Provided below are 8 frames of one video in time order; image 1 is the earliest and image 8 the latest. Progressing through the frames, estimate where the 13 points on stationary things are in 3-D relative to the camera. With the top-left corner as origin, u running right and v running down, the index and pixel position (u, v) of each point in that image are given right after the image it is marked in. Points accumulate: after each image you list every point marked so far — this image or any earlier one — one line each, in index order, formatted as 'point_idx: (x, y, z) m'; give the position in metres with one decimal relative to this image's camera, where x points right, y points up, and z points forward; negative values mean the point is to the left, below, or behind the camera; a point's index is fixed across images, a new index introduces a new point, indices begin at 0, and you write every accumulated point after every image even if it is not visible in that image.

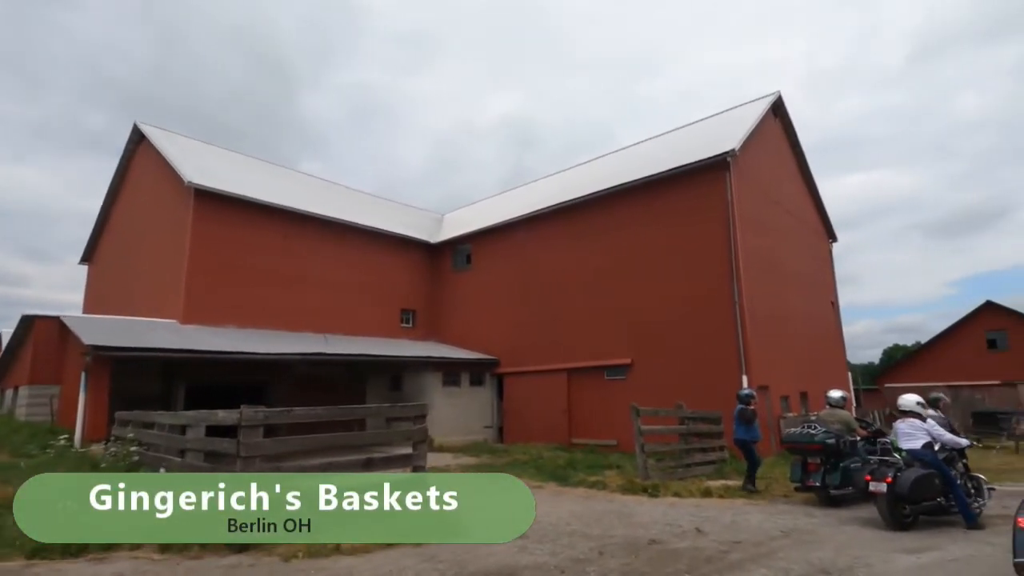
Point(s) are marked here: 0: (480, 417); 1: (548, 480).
0: (-1.1, -4.5, +18.8) m
1: (+0.8, -3.8, +10.6) m
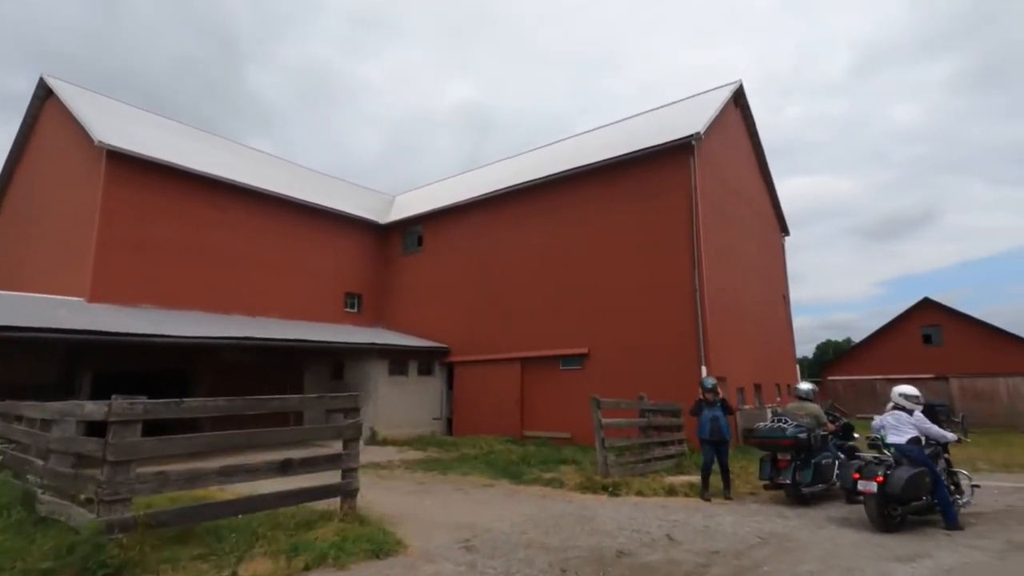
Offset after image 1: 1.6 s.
0: (-2.8, -4.0, +17.8) m
1: (-0.2, -3.4, +9.8) m
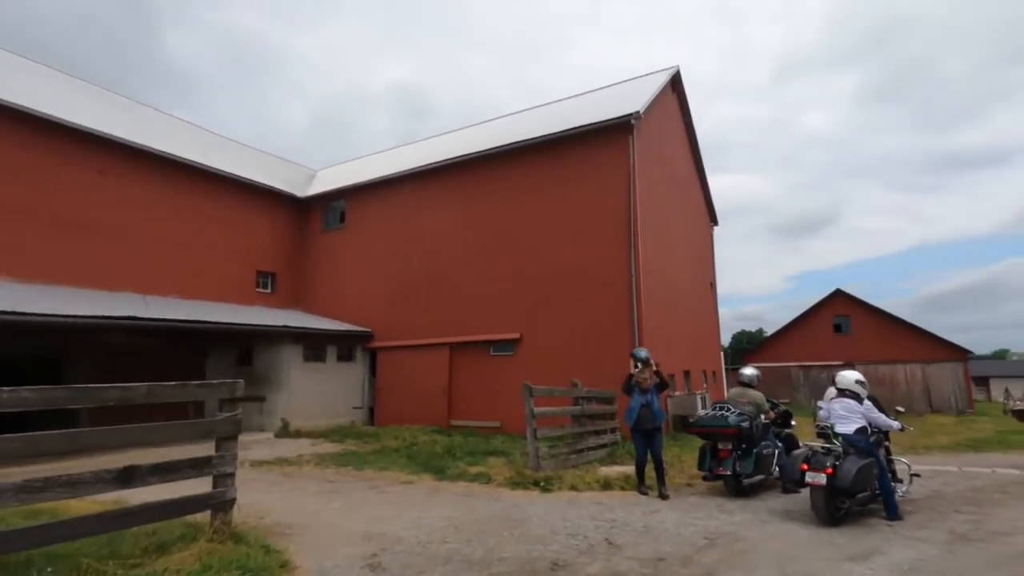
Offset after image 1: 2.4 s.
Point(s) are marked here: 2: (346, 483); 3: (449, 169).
0: (-5.0, -3.3, +16.5) m
1: (-1.5, -3.0, +8.9) m
2: (-2.6, -3.0, +8.4) m
3: (-2.0, +3.7, +16.7) m
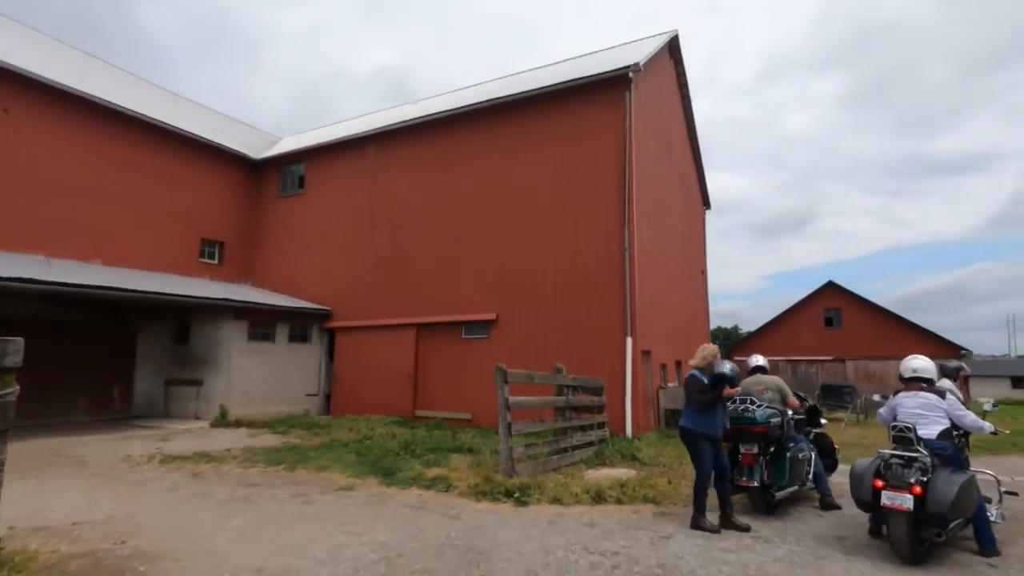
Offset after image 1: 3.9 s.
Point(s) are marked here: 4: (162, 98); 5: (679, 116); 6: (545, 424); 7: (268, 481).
0: (-5.7, -2.6, +14.7) m
1: (-1.9, -2.5, +7.1) m
2: (-3.0, -2.4, +6.6) m
3: (-2.5, +4.4, +14.8) m
4: (-12.4, +6.7, +19.0) m
5: (+5.6, +5.8, +18.1) m
6: (+0.4, -1.8, +7.2) m
7: (-3.1, -2.5, +6.9) m
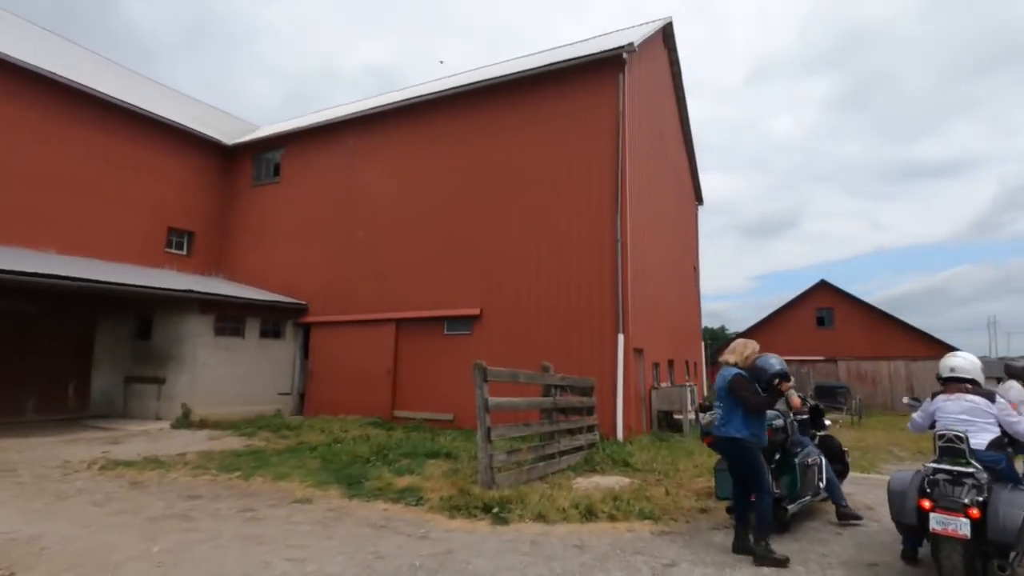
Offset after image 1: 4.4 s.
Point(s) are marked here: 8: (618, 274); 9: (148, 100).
0: (-6.1, -2.4, +13.8) m
1: (-2.2, -2.3, +6.4) m
2: (-3.2, -2.3, +5.8) m
3: (-2.8, +4.5, +14.0) m
4: (-12.8, +7.0, +18.0) m
5: (+5.2, +5.9, +17.5) m
6: (+0.2, -1.7, +6.5) m
7: (-3.4, -2.3, +6.1) m
8: (+2.1, +0.3, +10.9) m
9: (-11.3, +5.9, +16.7) m
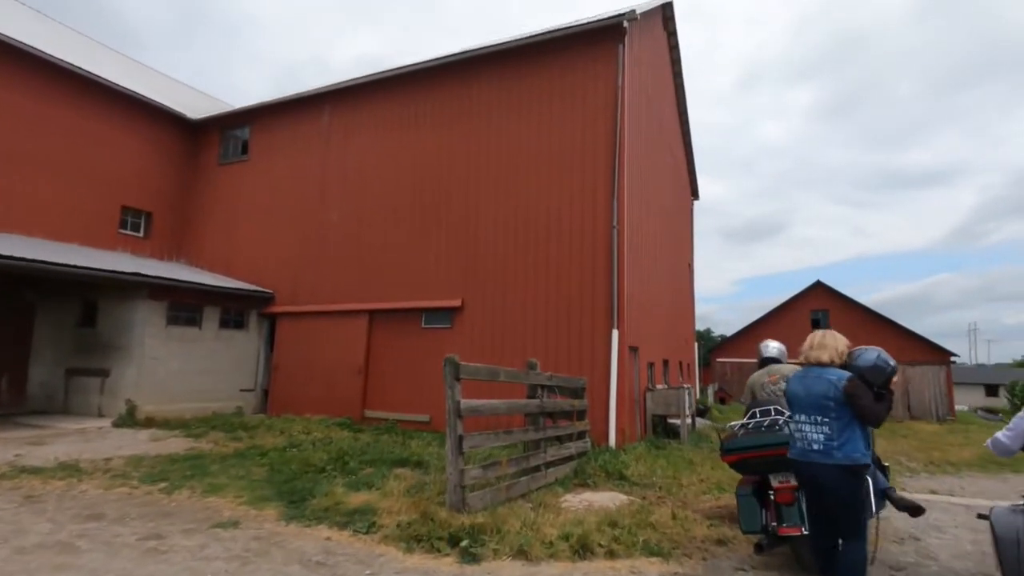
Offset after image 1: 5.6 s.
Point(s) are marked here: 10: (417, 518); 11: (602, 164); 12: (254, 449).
0: (-6.5, -2.0, +12.6) m
1: (-2.4, -2.1, +5.3) m
2: (-3.5, -2.0, +4.6) m
3: (-3.1, +4.8, +12.9) m
4: (-13.1, +7.4, +16.6) m
5: (+4.9, +6.0, +16.5) m
6: (0.0, -1.5, +5.5) m
7: (-3.6, -2.1, +5.0) m
8: (+1.9, +0.5, +9.9) m
9: (-11.6, +6.3, +15.4) m
10: (-0.8, -1.9, +4.5) m
11: (+1.7, +2.4, +10.3) m
12: (-3.9, -2.5, +8.2) m
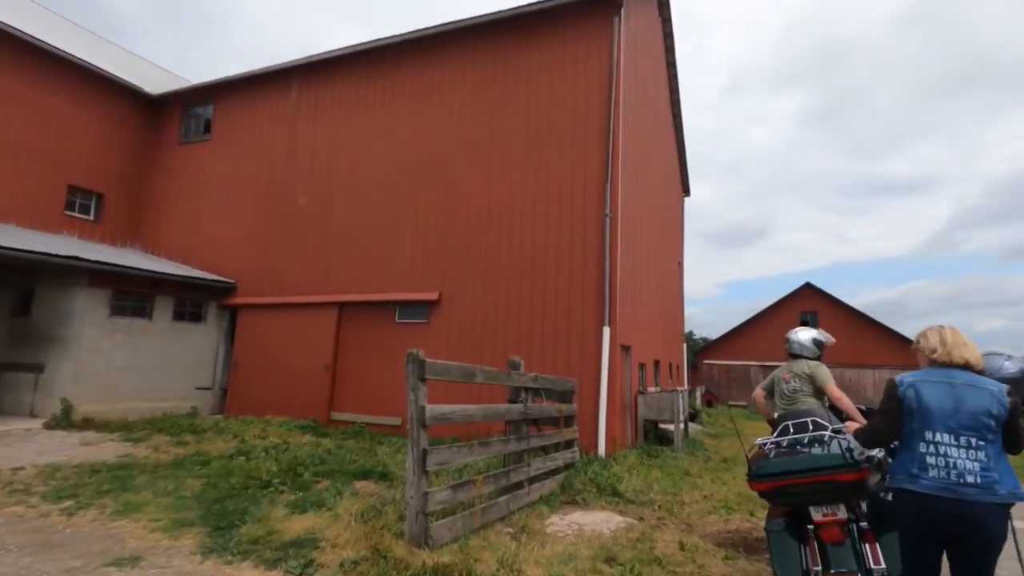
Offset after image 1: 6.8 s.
0: (-6.9, -1.8, +11.5) m
1: (-2.6, -1.9, +4.3) m
2: (-3.6, -1.8, +3.7) m
3: (-3.4, +5.0, +11.9) m
4: (-13.4, +7.8, +15.4) m
5: (+4.5, +6.1, +15.8) m
6: (-0.2, -1.4, +4.6) m
7: (-3.8, -1.9, +4.0) m
8: (+1.6, +0.6, +9.0) m
9: (-11.9, +6.6, +14.2) m
10: (-1.0, -1.8, +3.6) m
11: (+1.5, +2.5, +9.5) m
12: (-4.2, -2.3, +7.2) m
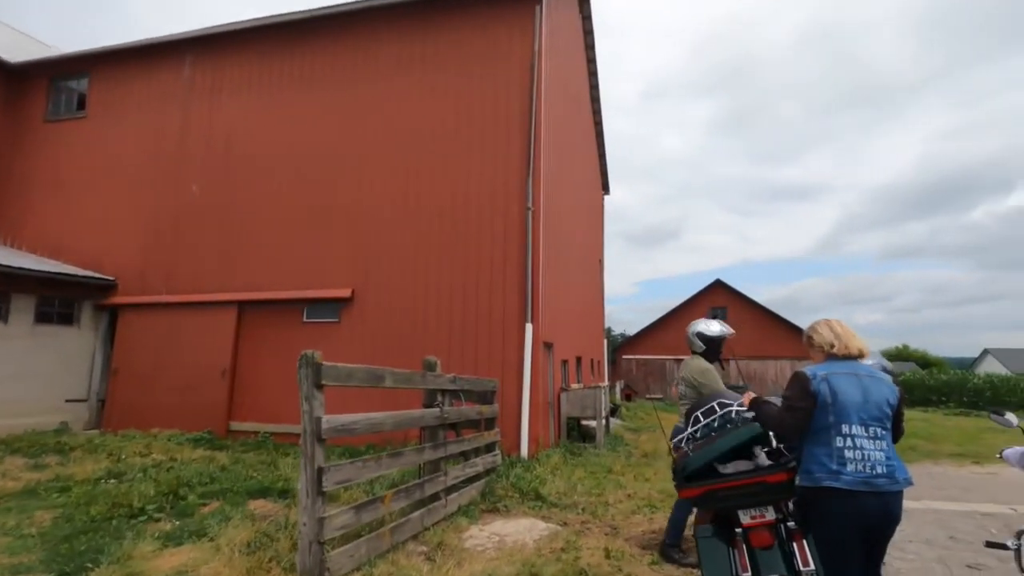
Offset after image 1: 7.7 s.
0: (-8.5, -1.7, +10.1) m
1: (-3.2, -1.9, +3.5) m
2: (-4.1, -1.8, +2.7) m
3: (-5.1, +5.1, +10.9) m
4: (-15.5, +7.8, +12.9) m
5: (+2.2, +6.2, +15.8) m
6: (-0.9, -1.3, +4.1) m
7: (-4.3, -1.8, +3.0) m
8: (+0.3, +0.6, +8.8) m
9: (-13.9, +6.6, +11.9) m
10: (-1.5, -1.7, +3.1) m
11: (+0.1, +2.6, +9.2) m
12: (-5.2, -2.2, +6.1) m
